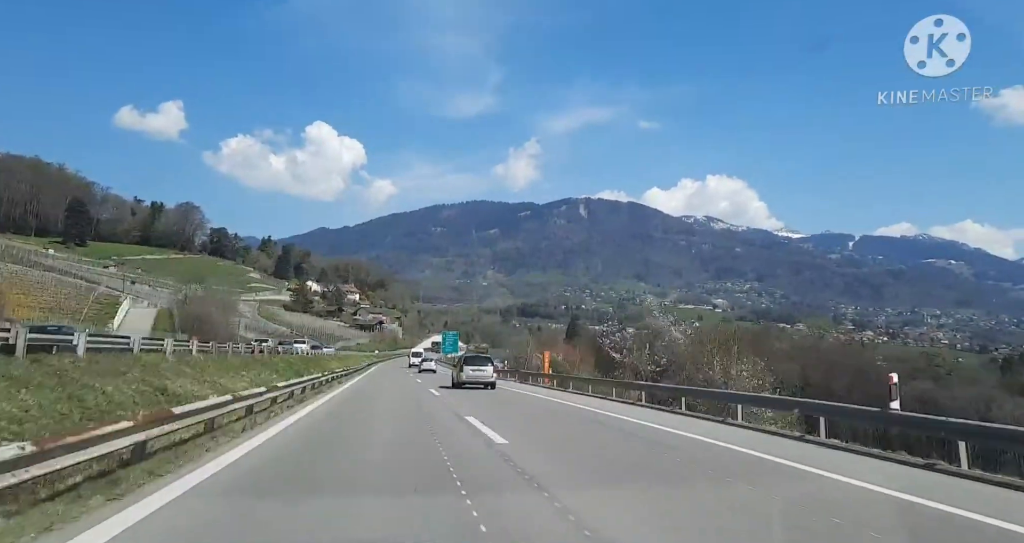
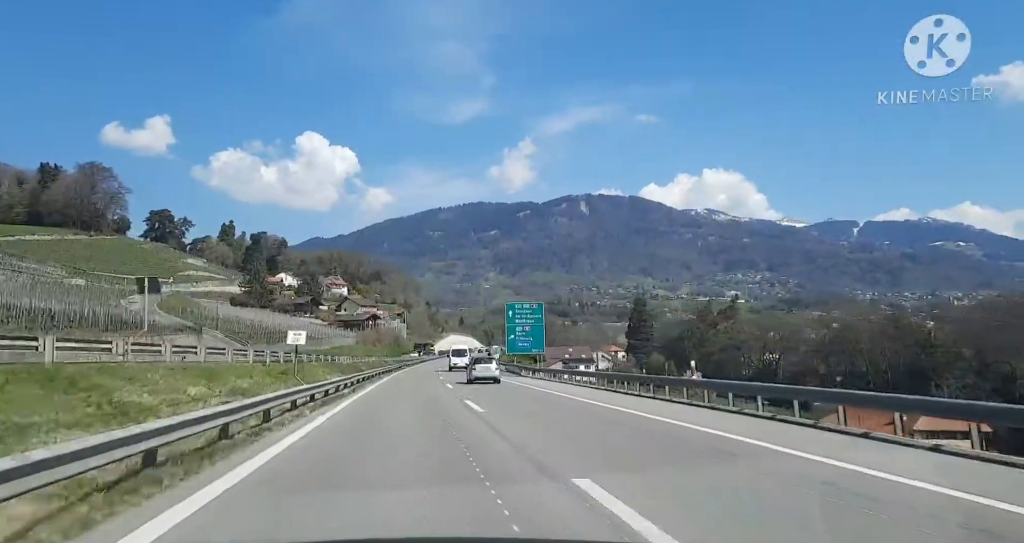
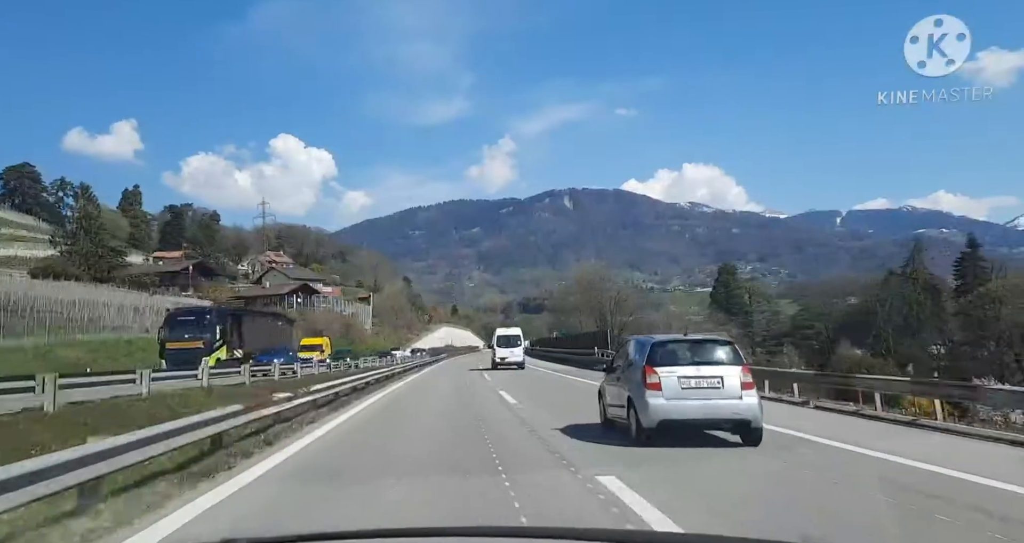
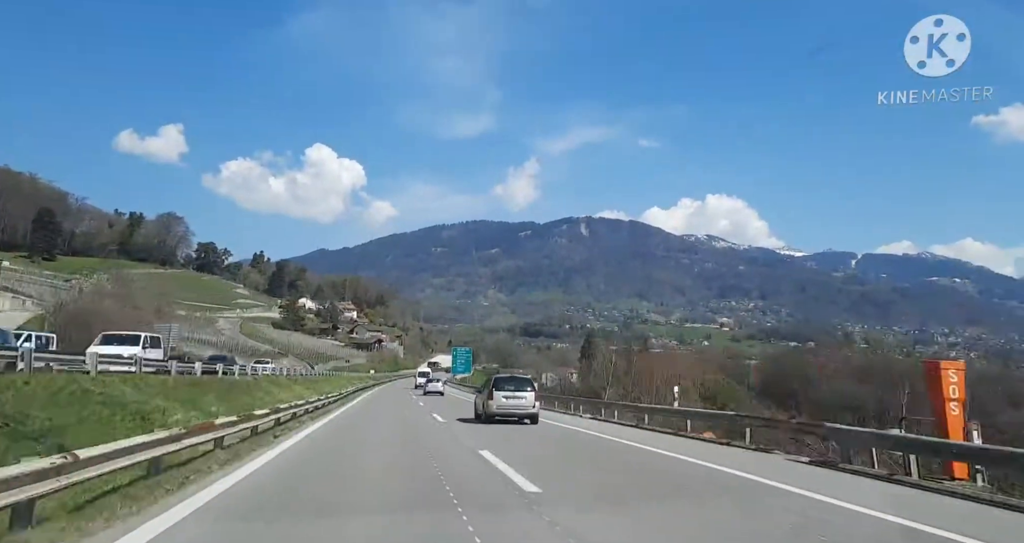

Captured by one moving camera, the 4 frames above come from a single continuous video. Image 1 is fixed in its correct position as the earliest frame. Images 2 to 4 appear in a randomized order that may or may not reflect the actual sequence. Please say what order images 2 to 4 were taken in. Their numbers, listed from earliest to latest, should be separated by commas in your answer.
4, 2, 3
